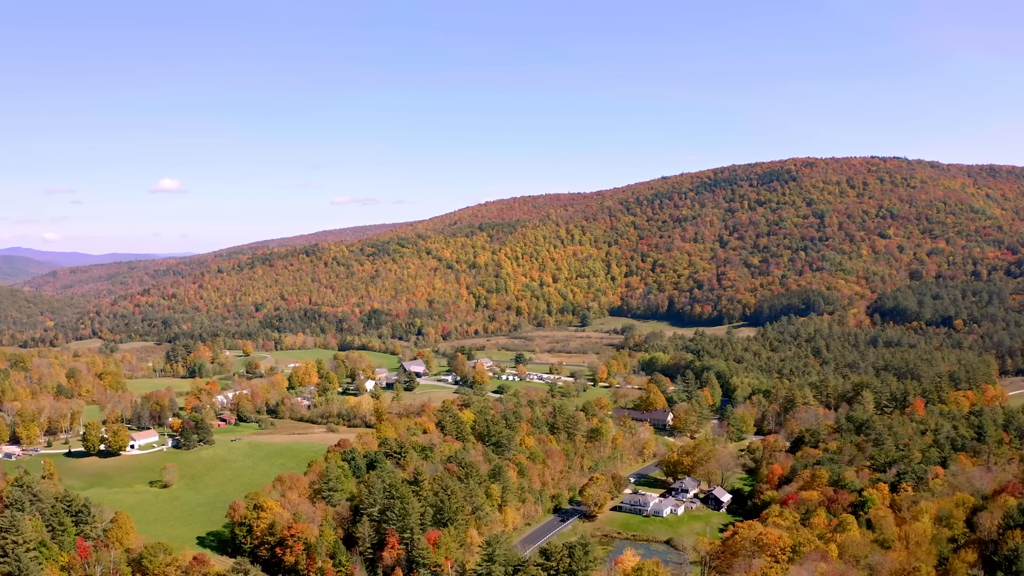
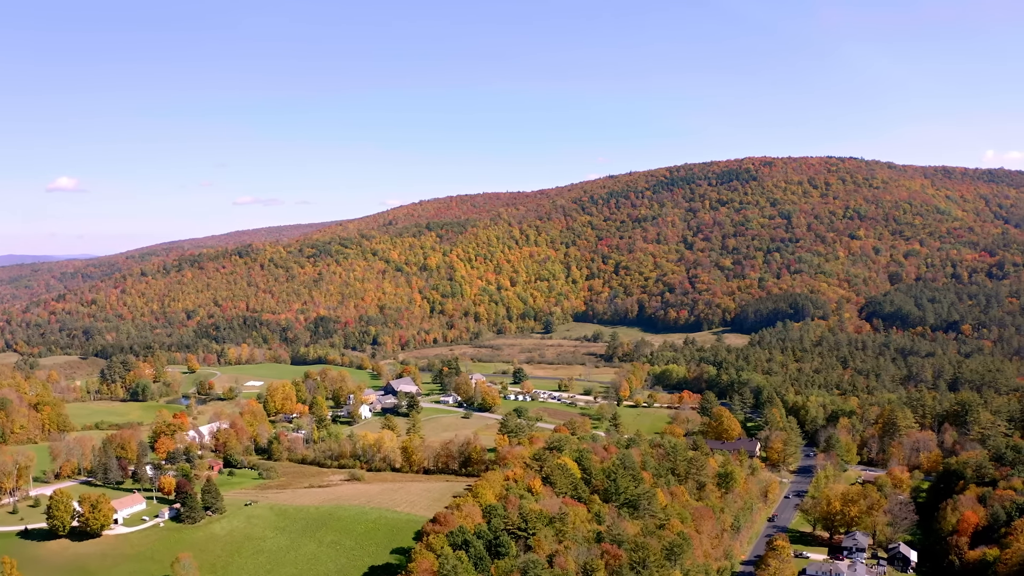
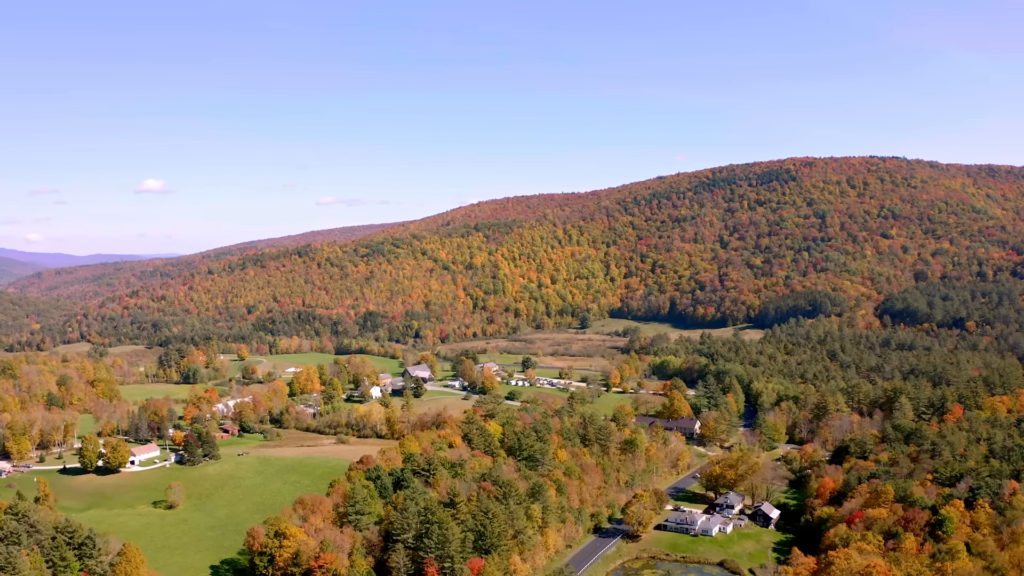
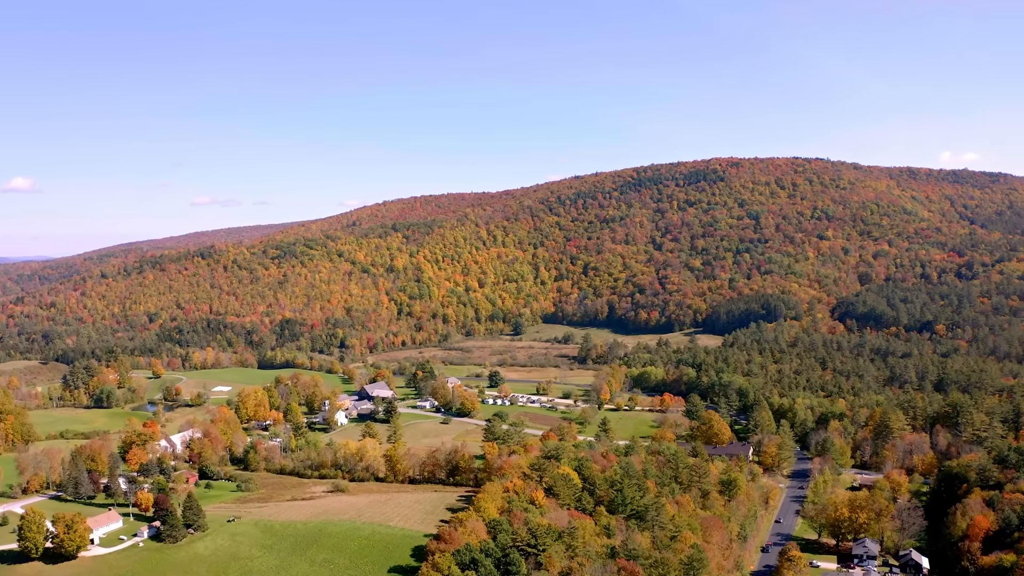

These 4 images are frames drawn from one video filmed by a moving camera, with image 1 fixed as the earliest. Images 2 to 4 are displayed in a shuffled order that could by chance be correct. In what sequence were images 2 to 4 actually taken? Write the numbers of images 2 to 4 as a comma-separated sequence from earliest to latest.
3, 2, 4
